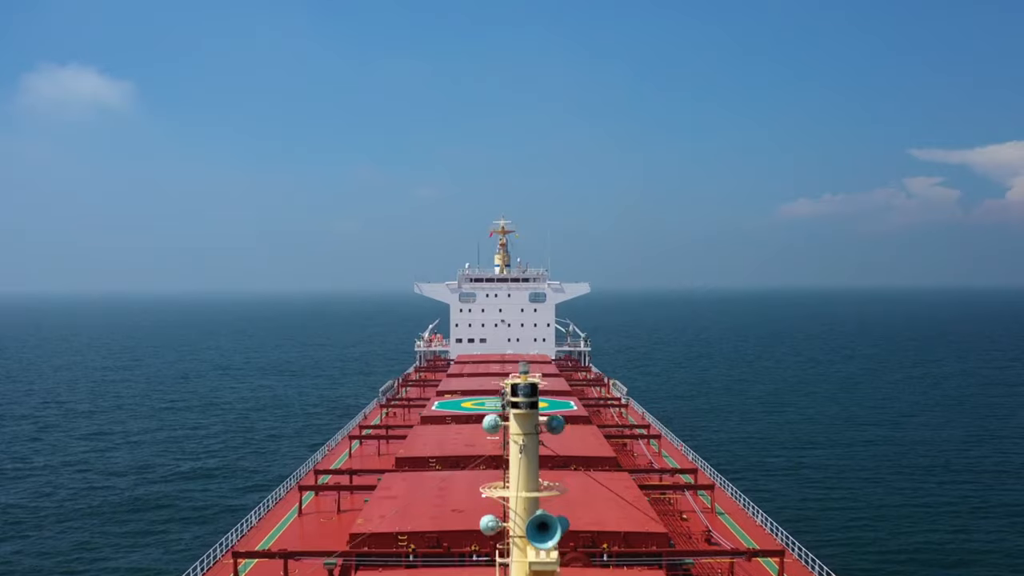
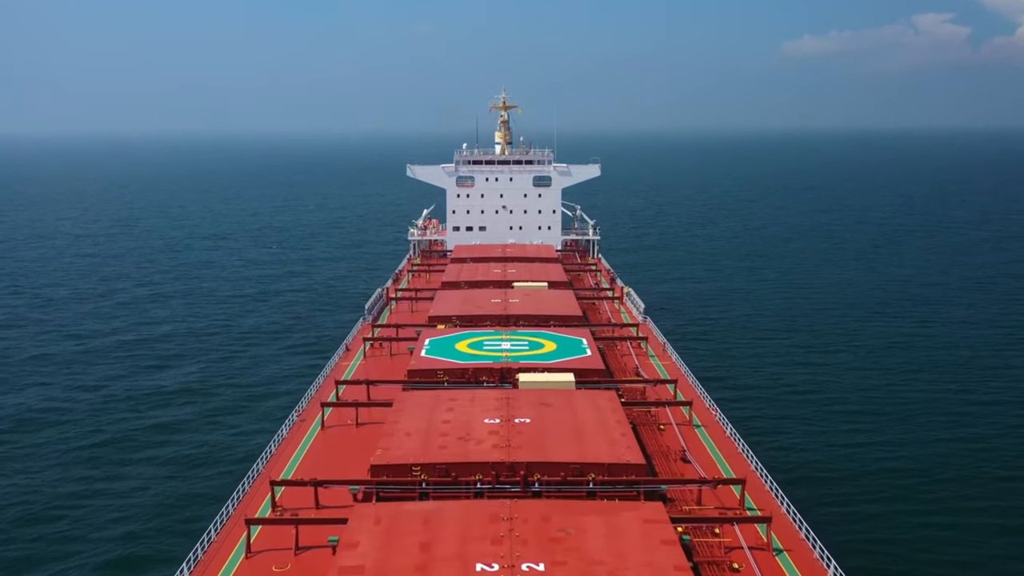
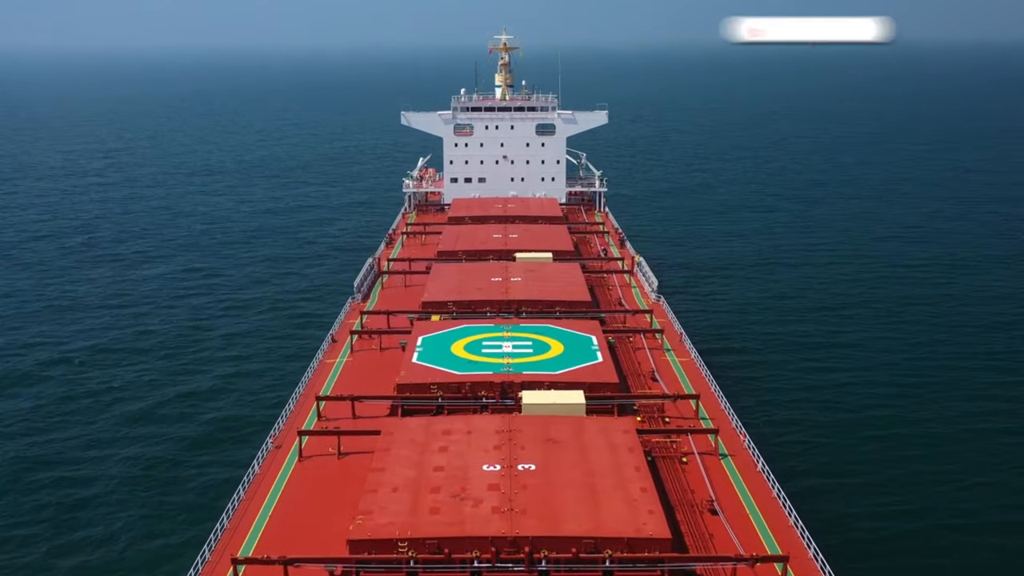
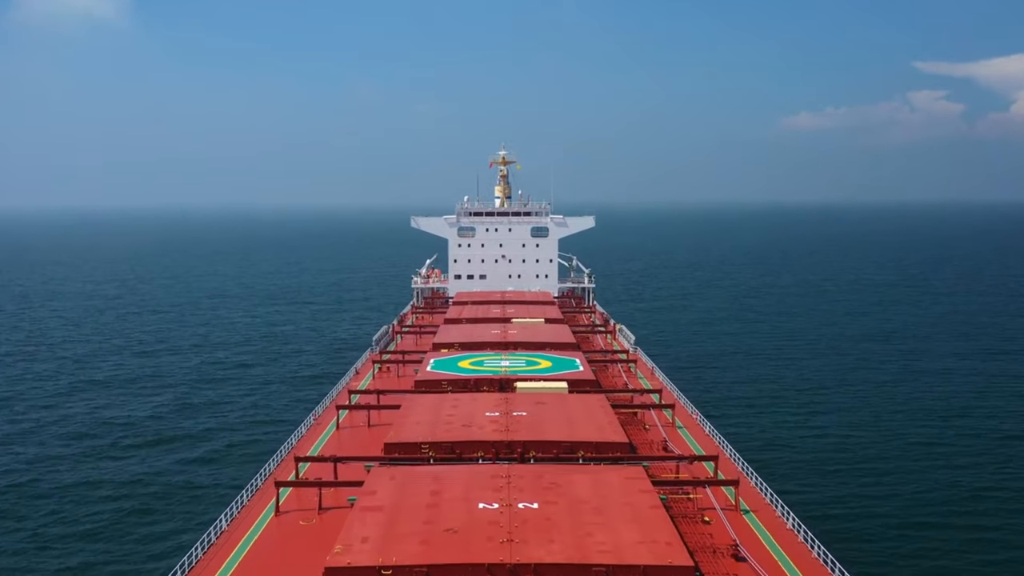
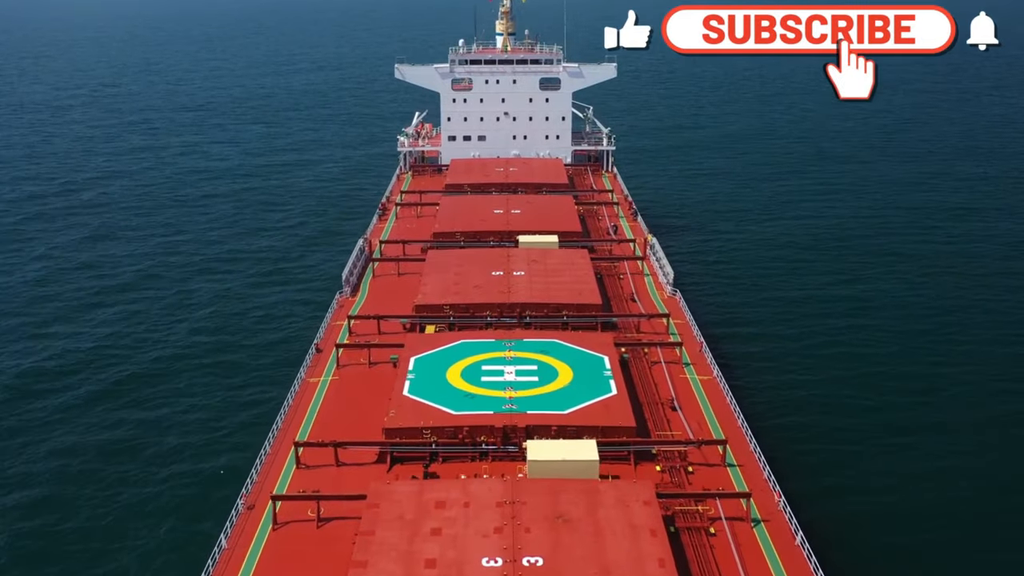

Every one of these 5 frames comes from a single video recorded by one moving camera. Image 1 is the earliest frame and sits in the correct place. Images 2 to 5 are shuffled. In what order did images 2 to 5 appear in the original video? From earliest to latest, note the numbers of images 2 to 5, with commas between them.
4, 2, 3, 5
